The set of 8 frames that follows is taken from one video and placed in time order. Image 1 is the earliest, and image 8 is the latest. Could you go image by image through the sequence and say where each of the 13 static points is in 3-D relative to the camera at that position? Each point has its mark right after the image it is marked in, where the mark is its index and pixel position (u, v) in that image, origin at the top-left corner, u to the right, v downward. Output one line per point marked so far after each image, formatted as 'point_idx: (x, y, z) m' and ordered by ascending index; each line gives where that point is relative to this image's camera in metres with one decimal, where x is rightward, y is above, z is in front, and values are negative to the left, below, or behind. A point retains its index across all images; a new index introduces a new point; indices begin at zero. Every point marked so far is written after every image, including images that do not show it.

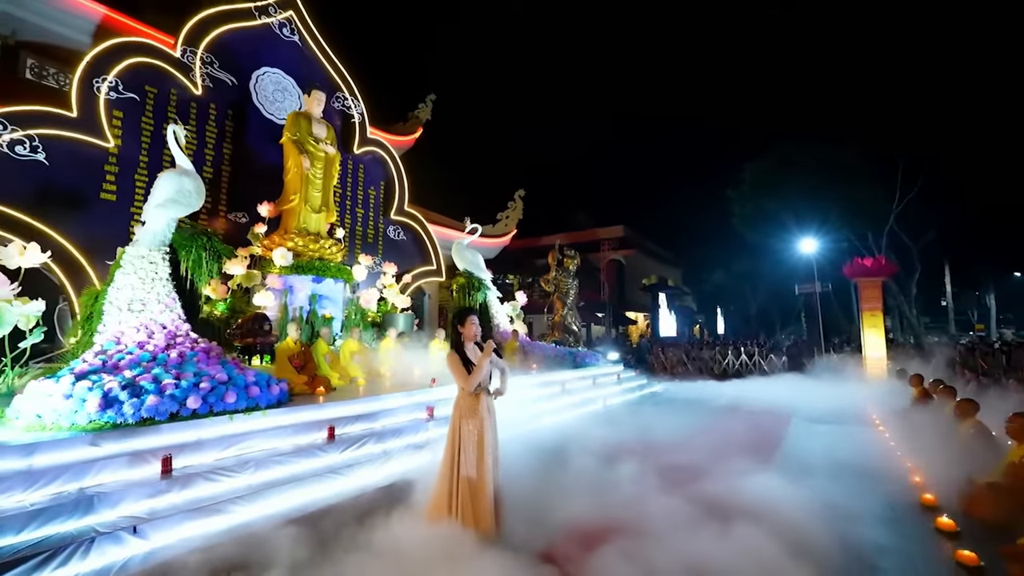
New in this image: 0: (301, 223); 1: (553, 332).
0: (-2.2, +0.7, +6.5) m
1: (+0.5, -0.6, +8.6) m
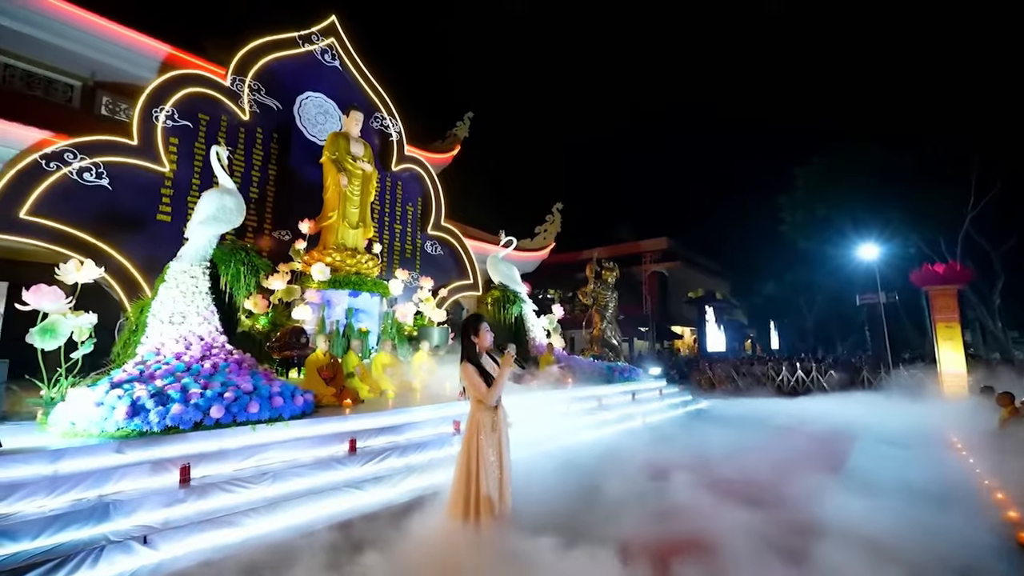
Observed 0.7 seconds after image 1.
0: (-1.9, +0.5, +6.7) m
1: (+1.0, -0.8, +8.5) m
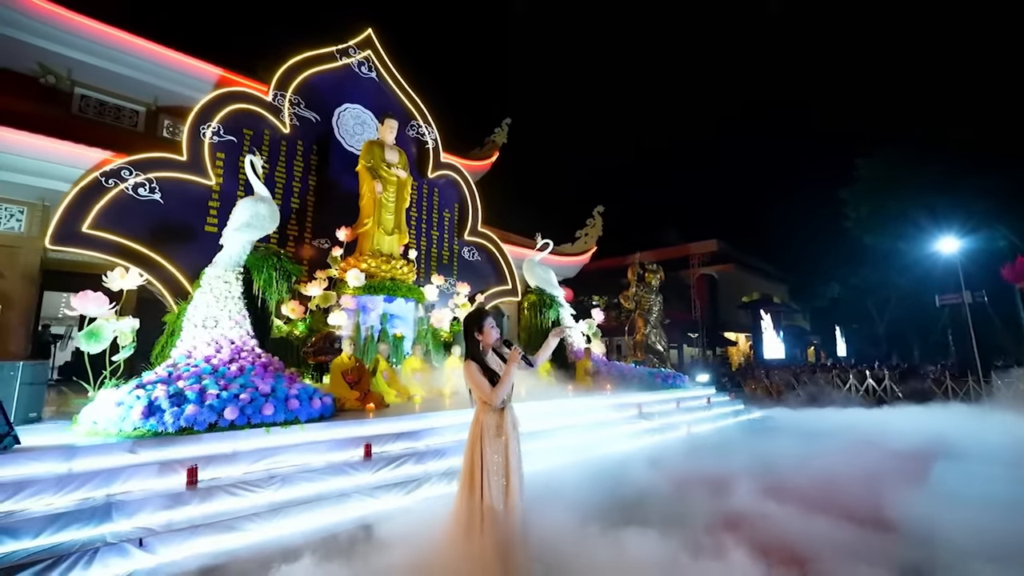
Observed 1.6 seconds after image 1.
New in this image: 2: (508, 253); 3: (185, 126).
0: (-1.5, +0.5, +6.8) m
1: (+1.6, -0.8, +8.2) m
2: (-0.1, +0.5, +8.5) m
3: (-3.0, +1.5, +6.0) m
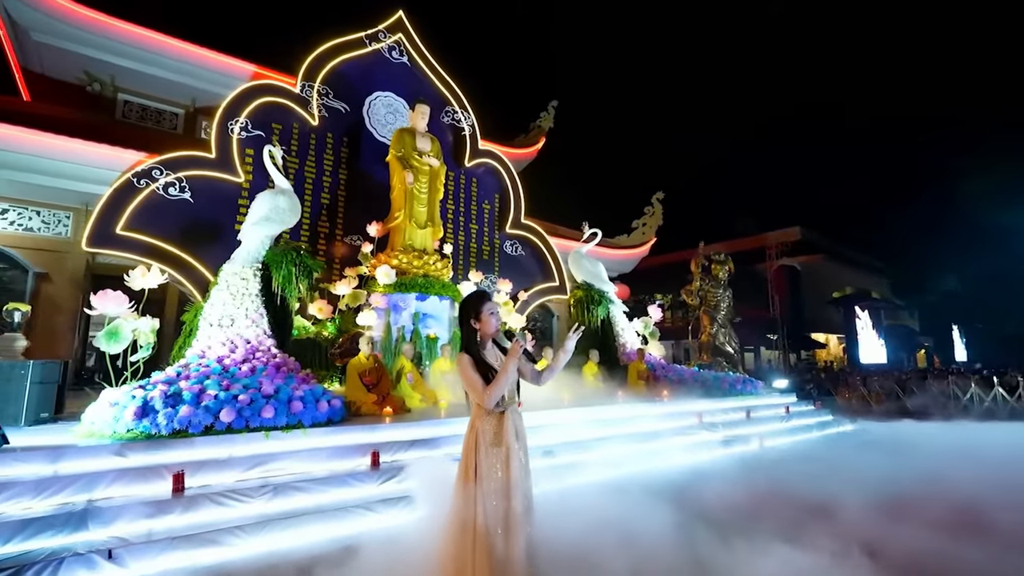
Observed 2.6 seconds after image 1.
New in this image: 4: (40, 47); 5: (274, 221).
0: (-1.1, +0.5, +6.4) m
1: (+2.2, -0.8, +7.3) m
2: (+0.5, +0.5, +7.8) m
3: (-2.7, +1.5, +5.8) m
4: (-4.6, +2.4, +6.2) m
5: (-2.1, +0.6, +5.5) m
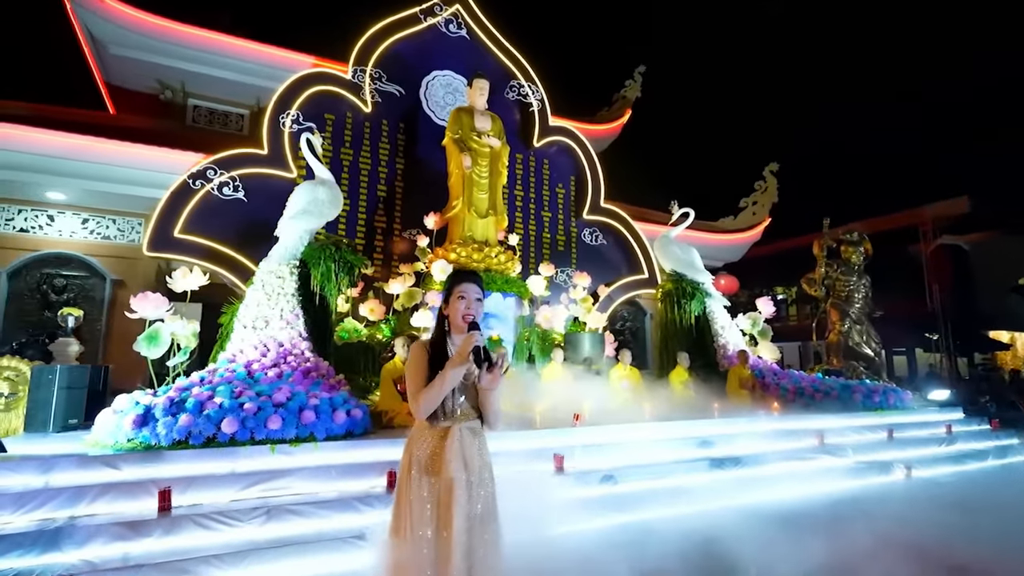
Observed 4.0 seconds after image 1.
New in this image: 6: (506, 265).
0: (-0.4, +0.5, +5.7) m
1: (+3.0, -0.7, +5.9) m
2: (+1.5, +0.6, +6.8) m
3: (-2.2, +1.5, +5.5) m
4: (-4.0, +2.3, +6.4) m
5: (-1.6, +0.6, +5.0) m
6: (-0.1, +0.2, +5.8) m
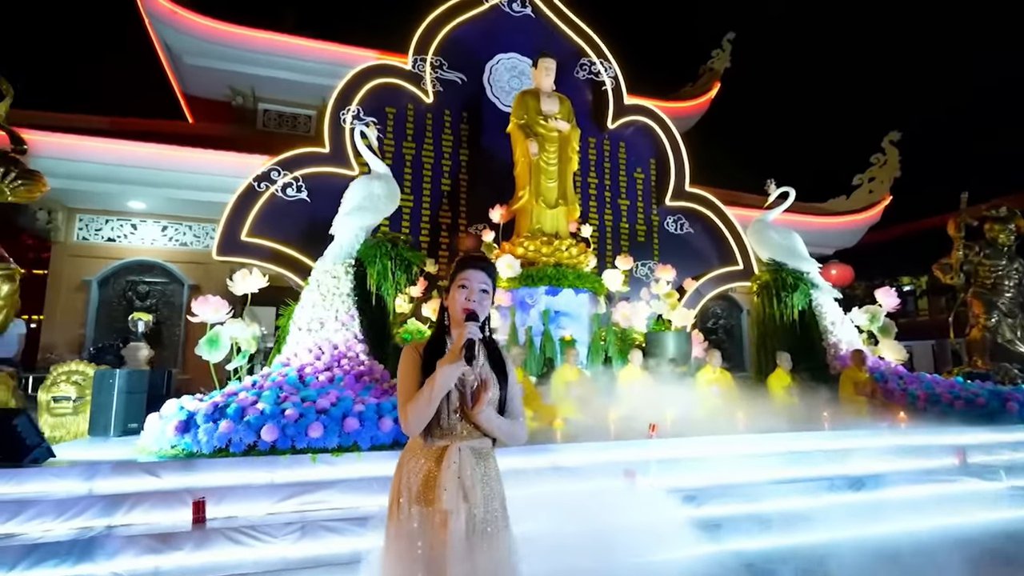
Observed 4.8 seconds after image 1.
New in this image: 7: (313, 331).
0: (+0.2, +0.5, +5.3) m
1: (+3.6, -0.6, +4.9) m
2: (+2.2, +0.6, +6.0) m
3: (-1.6, +1.5, +5.4) m
4: (-3.3, +2.2, +6.5) m
5: (-1.1, +0.6, +4.8) m
6: (+0.6, +0.2, +5.3) m
7: (-1.4, -0.3, +4.5) m
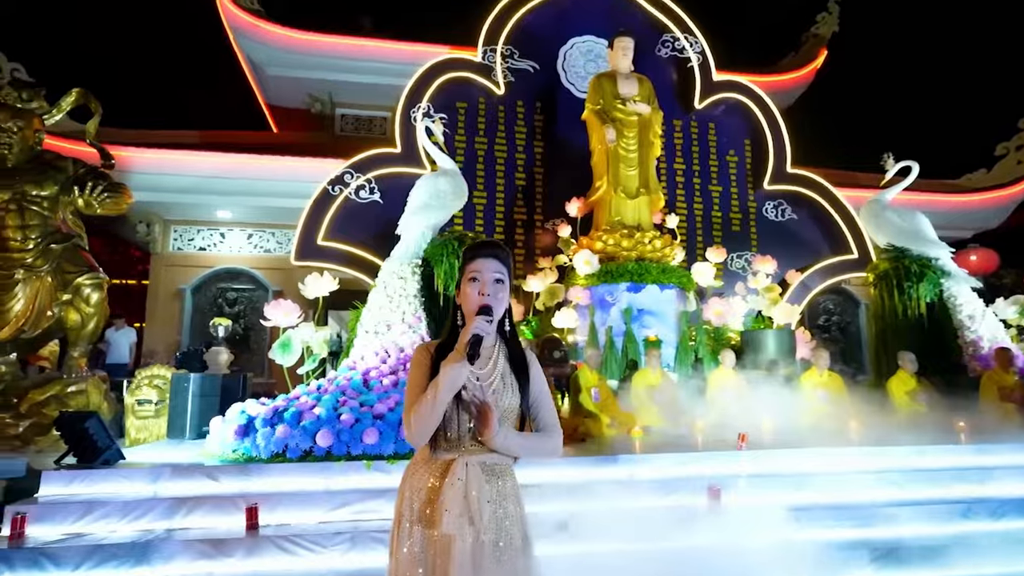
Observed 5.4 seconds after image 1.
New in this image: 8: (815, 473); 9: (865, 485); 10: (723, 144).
0: (+0.8, +0.6, +4.9) m
1: (+4.1, -0.5, +3.9) m
2: (+2.9, +0.7, +5.3) m
3: (-1.0, +1.5, +5.3) m
4: (-2.5, +2.2, +6.6) m
5: (-0.6, +0.6, +4.6) m
6: (+1.1, +0.3, +4.8) m
7: (-0.9, -0.3, +4.3) m
8: (+1.5, -0.9, +3.1) m
9: (+1.7, -1.0, +3.1) m
10: (+1.8, +1.2, +5.4) m
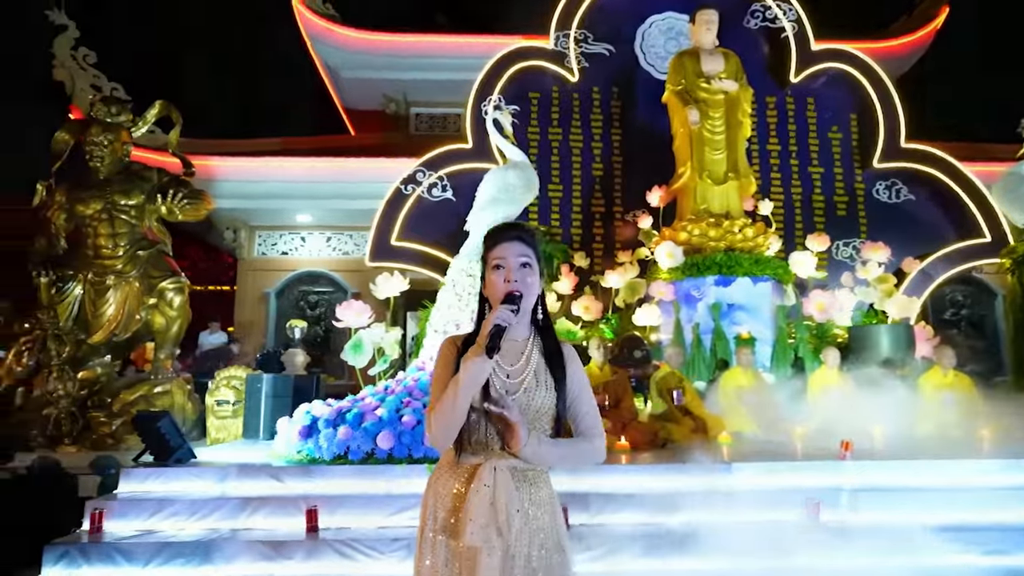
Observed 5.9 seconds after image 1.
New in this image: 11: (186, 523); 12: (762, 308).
0: (+1.3, +0.6, +4.5) m
1: (+4.5, -0.4, +3.0) m
2: (+3.4, +0.8, +4.6) m
3: (-0.4, +1.5, +5.1) m
4: (-1.7, +2.1, +6.7) m
5: (-0.1, +0.6, +4.4) m
6: (+1.7, +0.3, +4.3) m
7: (-0.4, -0.3, +4.1) m
8: (+1.8, -0.8, +2.6) m
9: (+2.0, -0.9, +2.6) m
10: (+2.4, +1.3, +4.8) m
11: (-1.6, -1.1, +3.1) m
12: (+1.7, -0.1, +4.2) m
